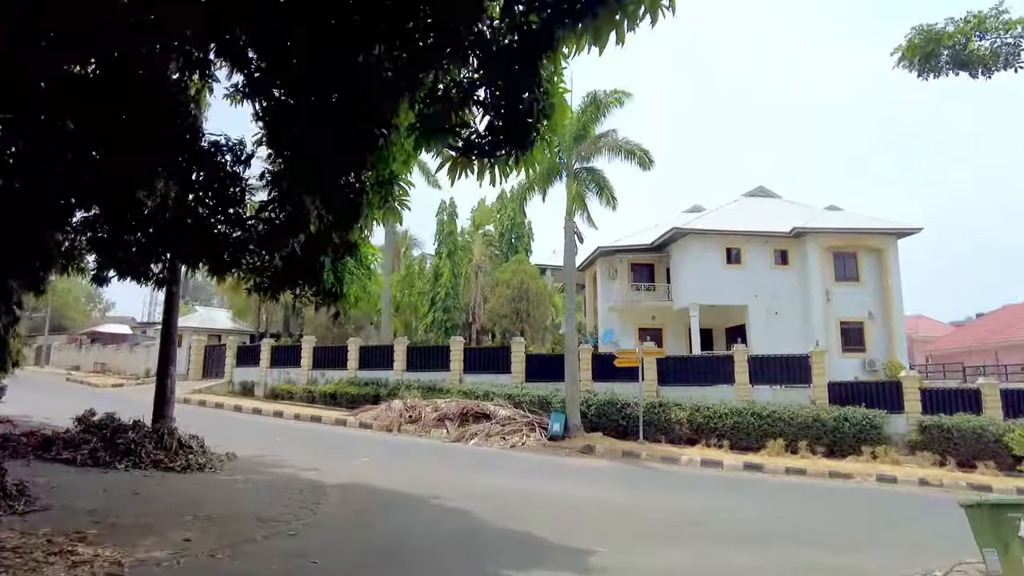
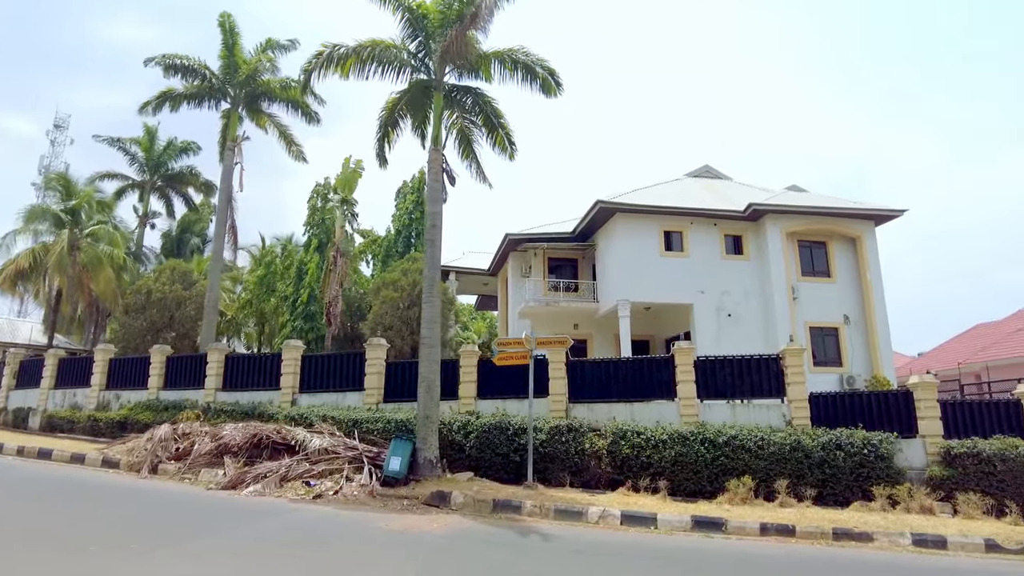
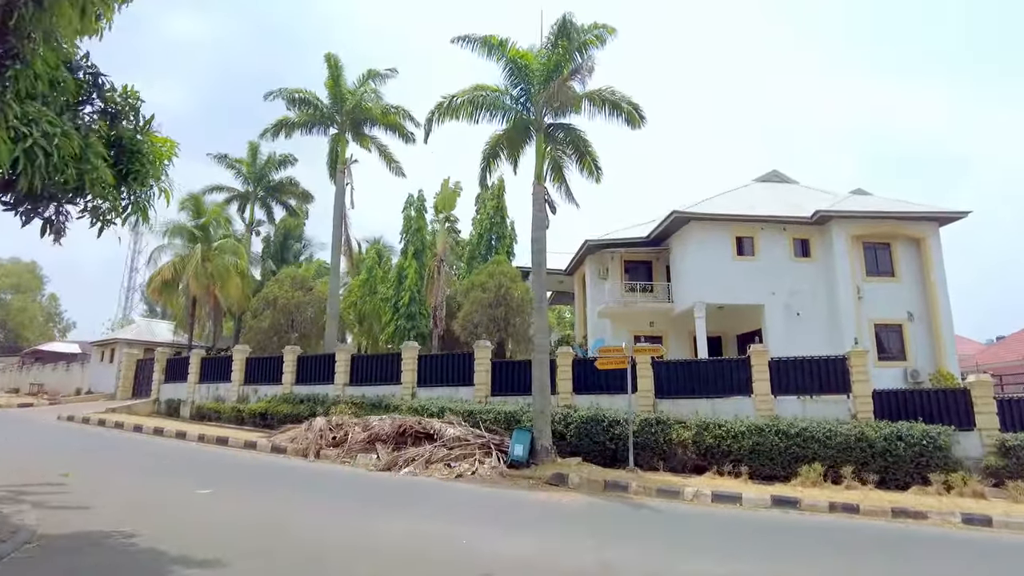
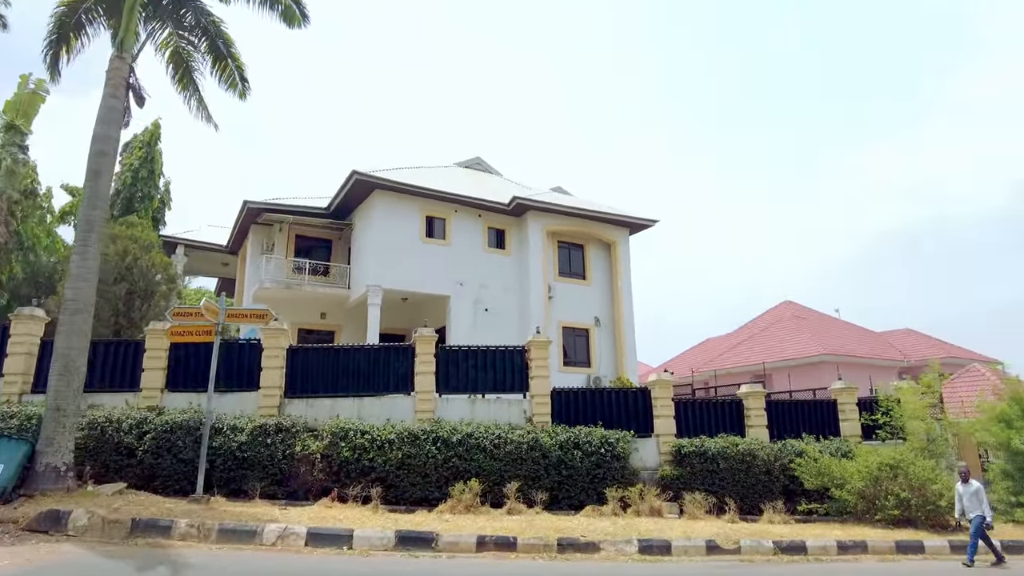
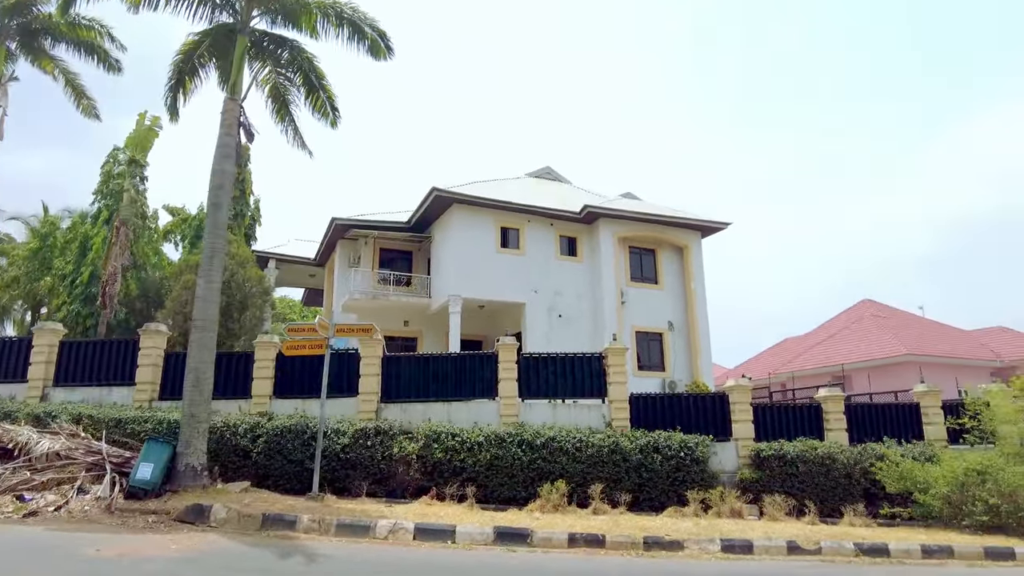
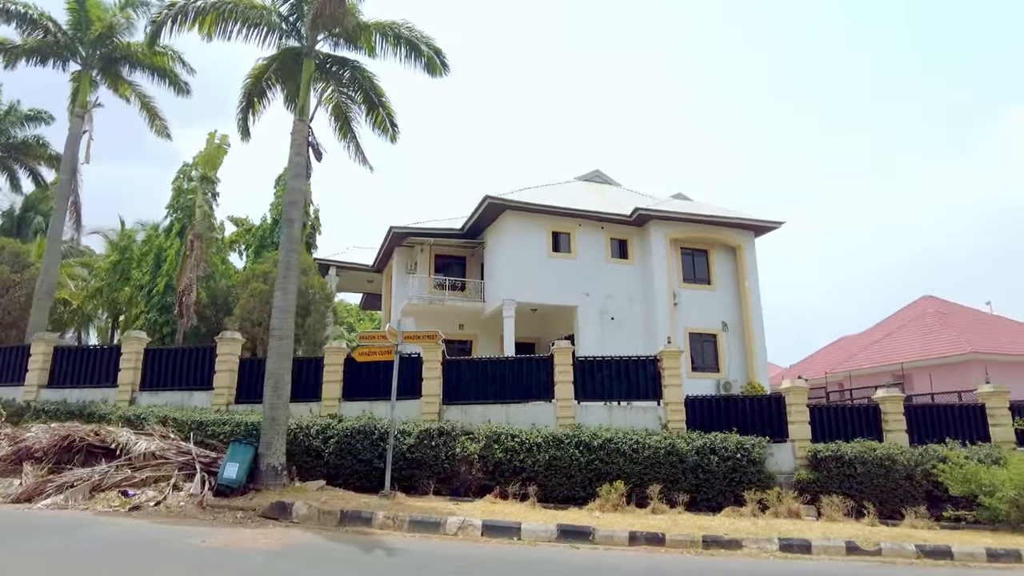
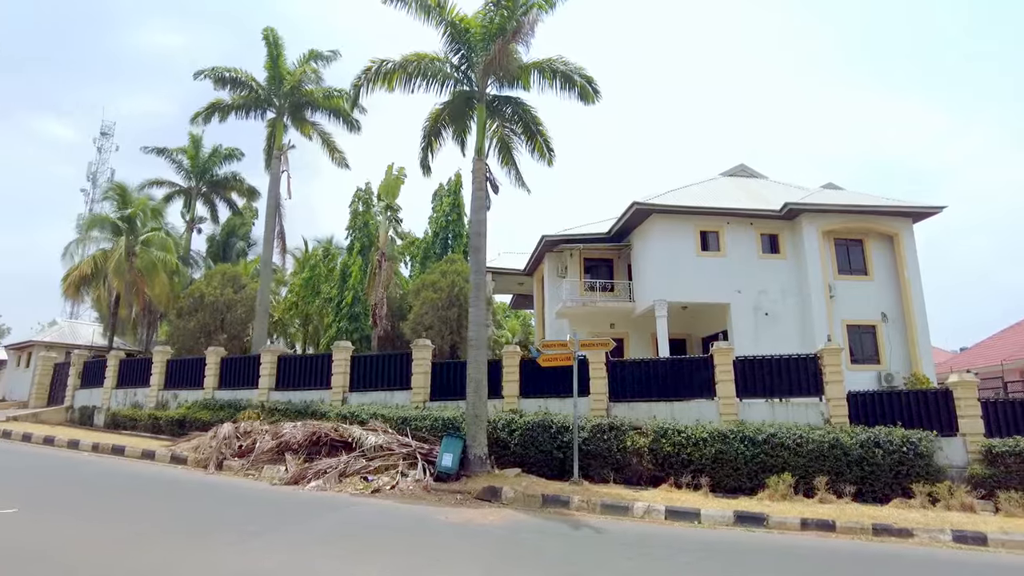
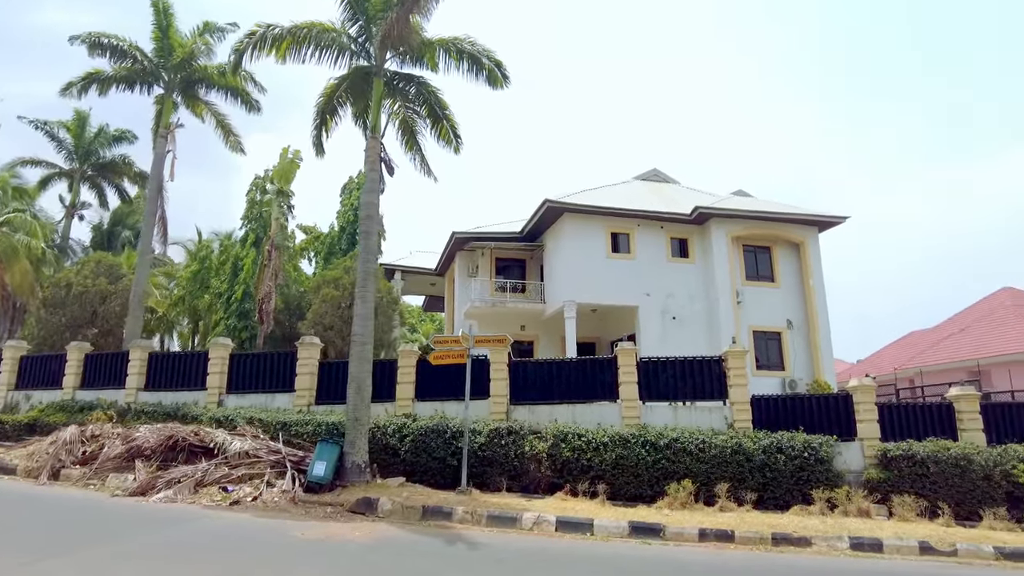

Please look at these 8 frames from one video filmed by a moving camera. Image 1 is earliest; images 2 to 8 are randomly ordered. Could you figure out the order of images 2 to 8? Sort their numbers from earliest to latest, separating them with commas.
3, 7, 2, 8, 6, 5, 4
